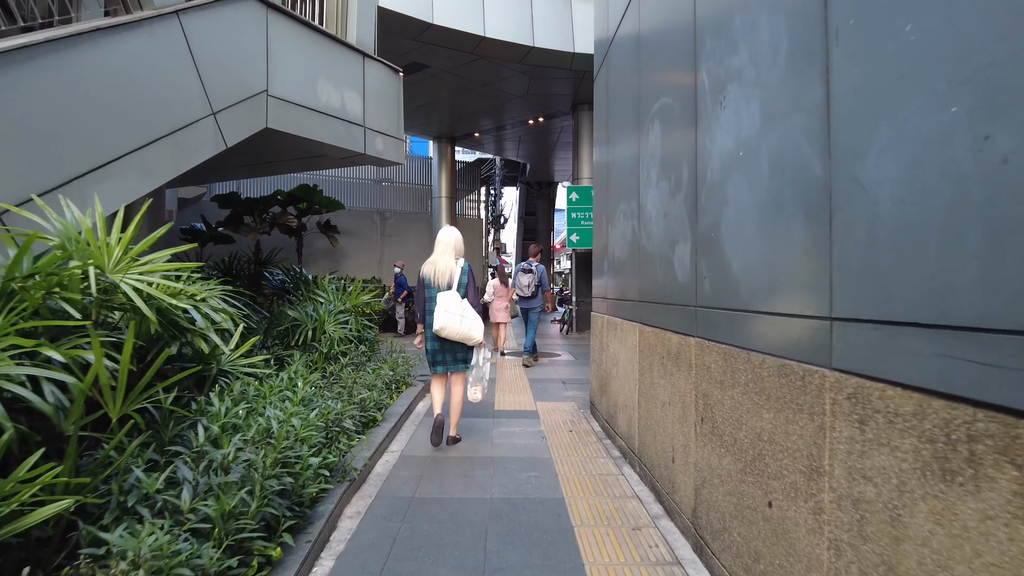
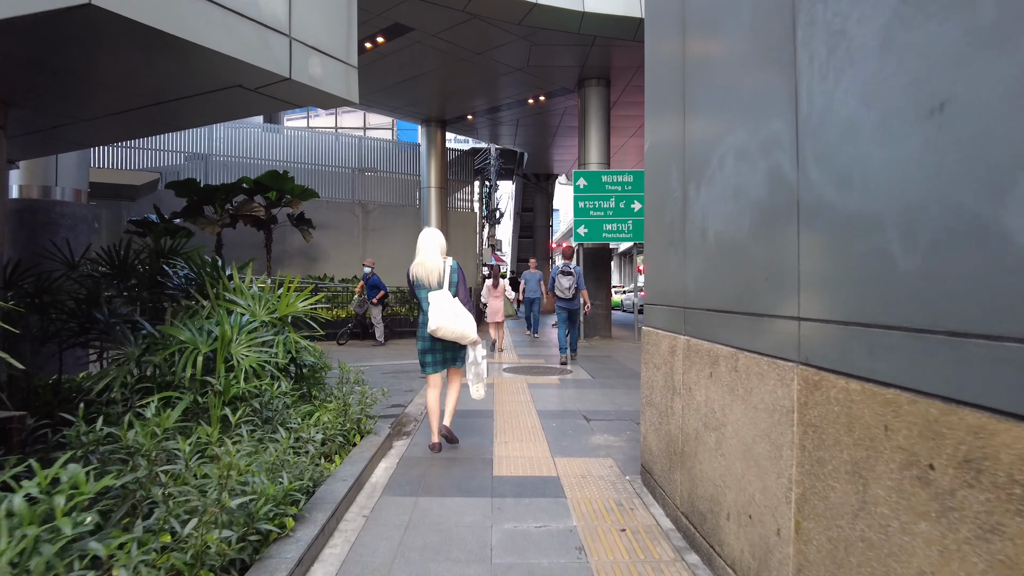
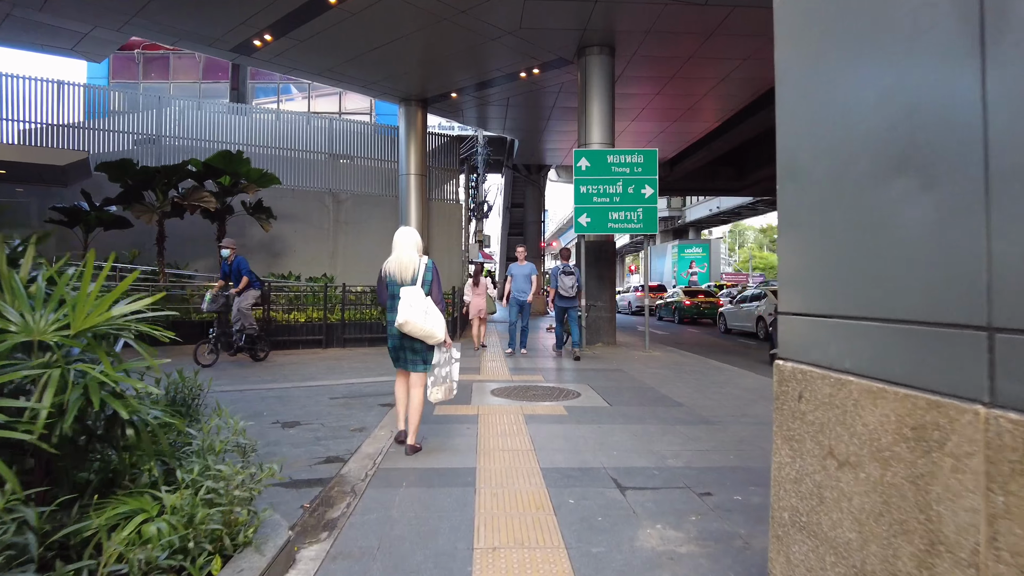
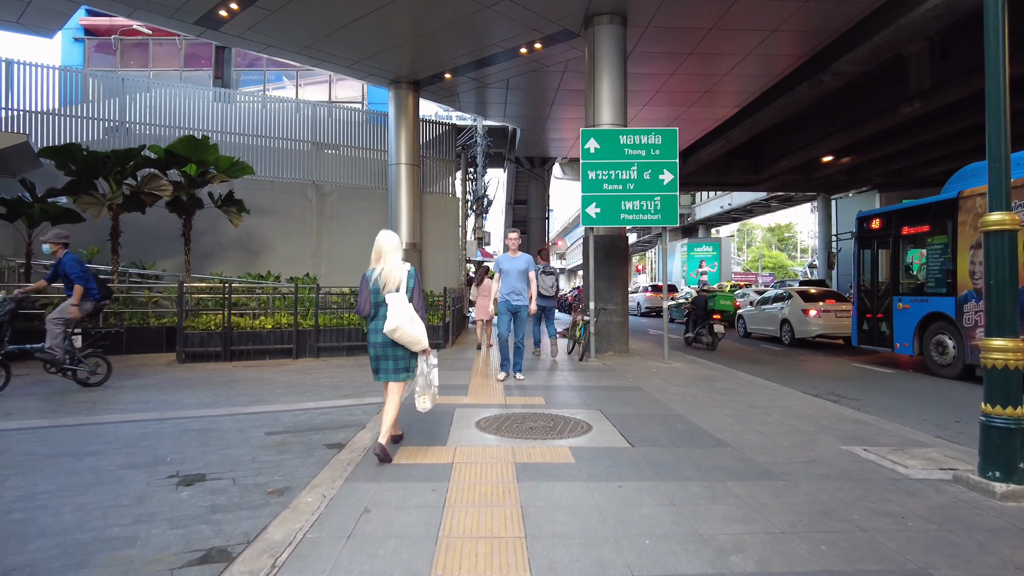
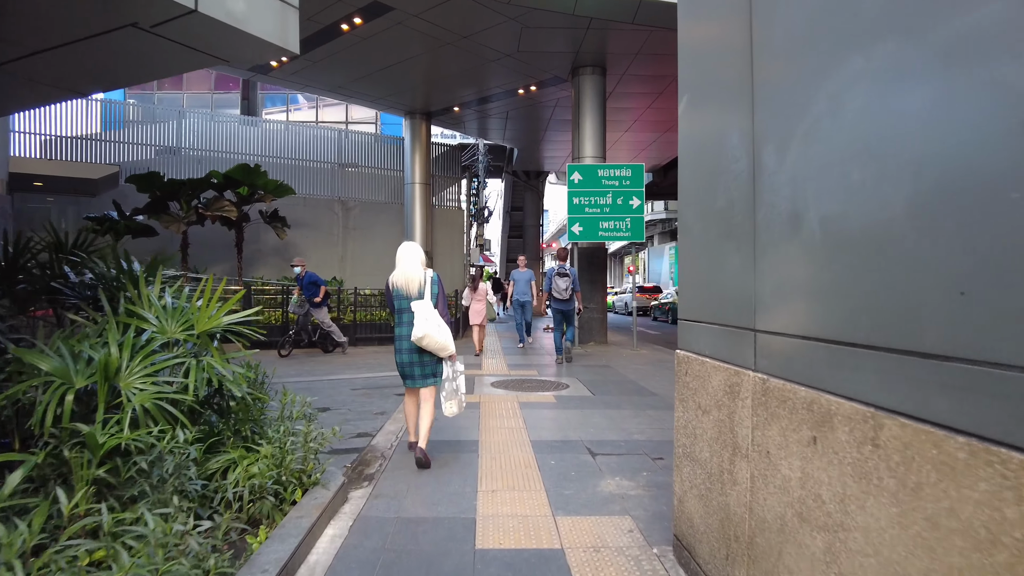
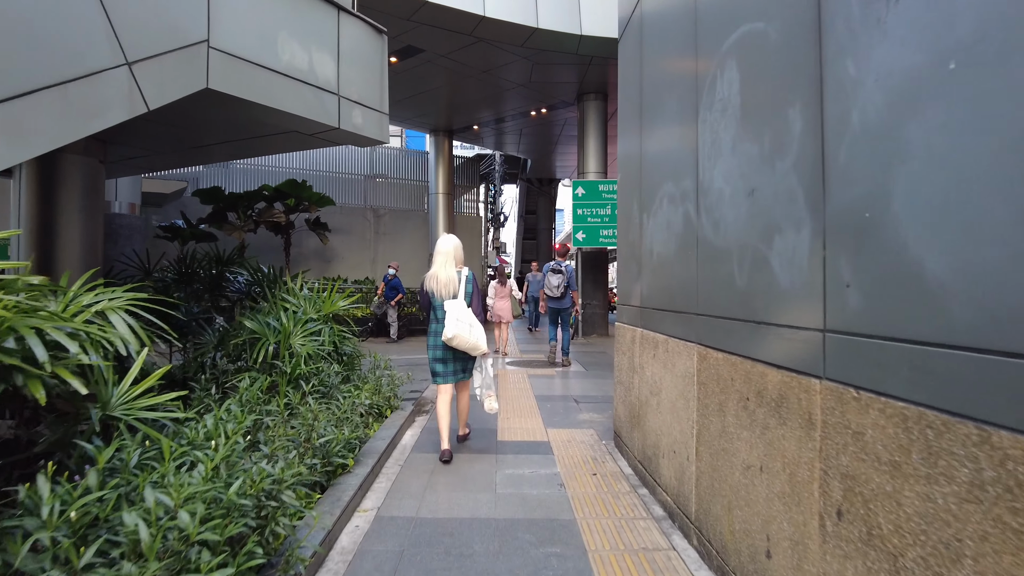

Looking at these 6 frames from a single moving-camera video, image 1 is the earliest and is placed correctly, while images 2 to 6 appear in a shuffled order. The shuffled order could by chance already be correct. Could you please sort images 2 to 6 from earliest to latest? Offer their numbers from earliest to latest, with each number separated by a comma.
6, 2, 5, 3, 4
